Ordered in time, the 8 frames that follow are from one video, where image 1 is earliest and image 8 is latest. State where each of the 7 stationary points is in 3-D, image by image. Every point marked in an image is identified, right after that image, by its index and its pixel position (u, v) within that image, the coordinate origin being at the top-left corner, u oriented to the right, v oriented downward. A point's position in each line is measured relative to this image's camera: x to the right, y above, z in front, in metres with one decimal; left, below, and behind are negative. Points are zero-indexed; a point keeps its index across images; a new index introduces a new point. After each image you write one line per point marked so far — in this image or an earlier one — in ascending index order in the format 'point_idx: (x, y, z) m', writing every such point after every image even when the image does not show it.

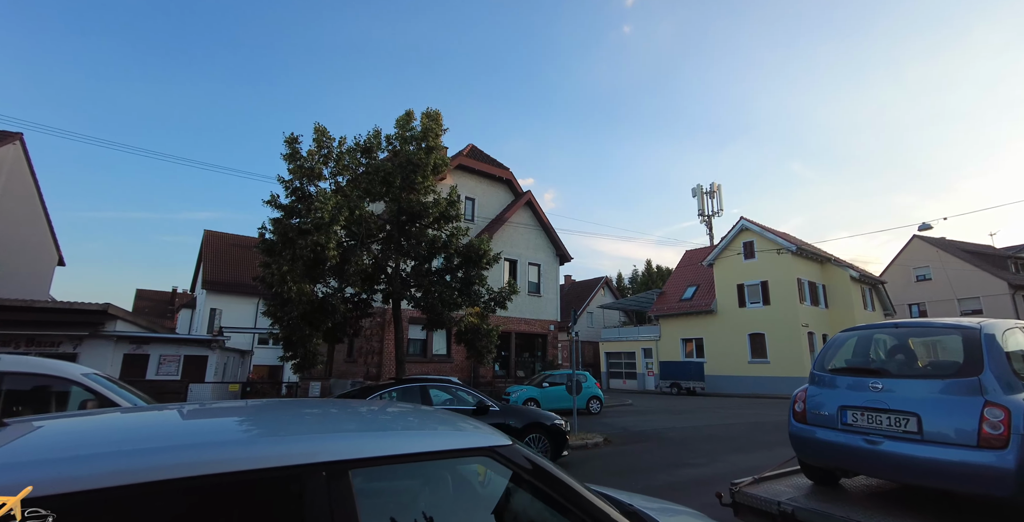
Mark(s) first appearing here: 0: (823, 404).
0: (+3.2, -1.5, +4.6) m
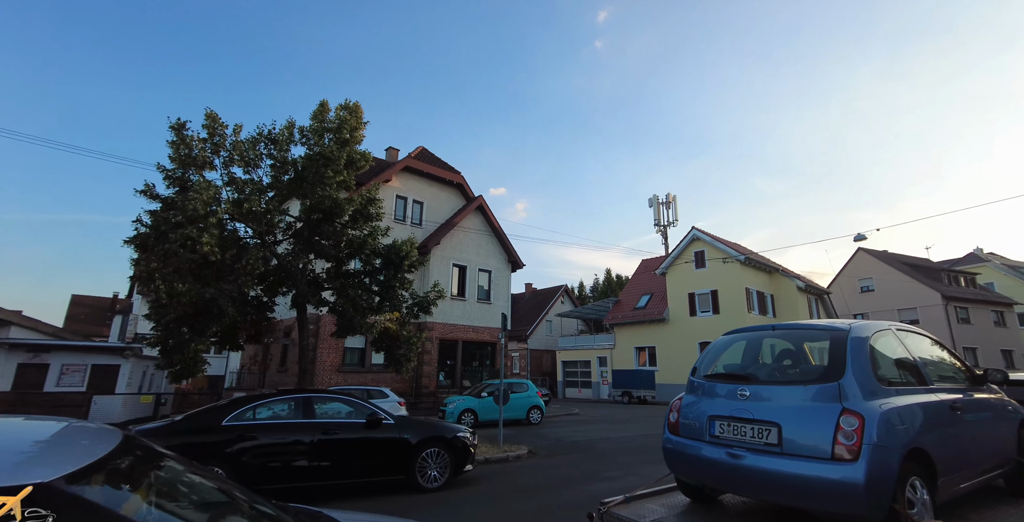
0: (+1.7, -1.4, +4.2) m
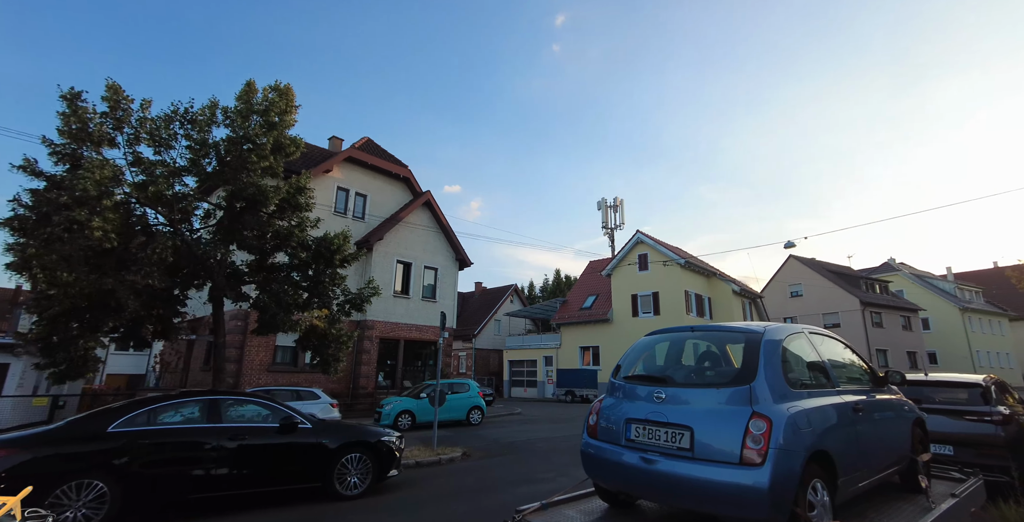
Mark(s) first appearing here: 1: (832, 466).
0: (+1.0, -1.4, +4.1) m
1: (+2.5, -1.6, +3.4) m
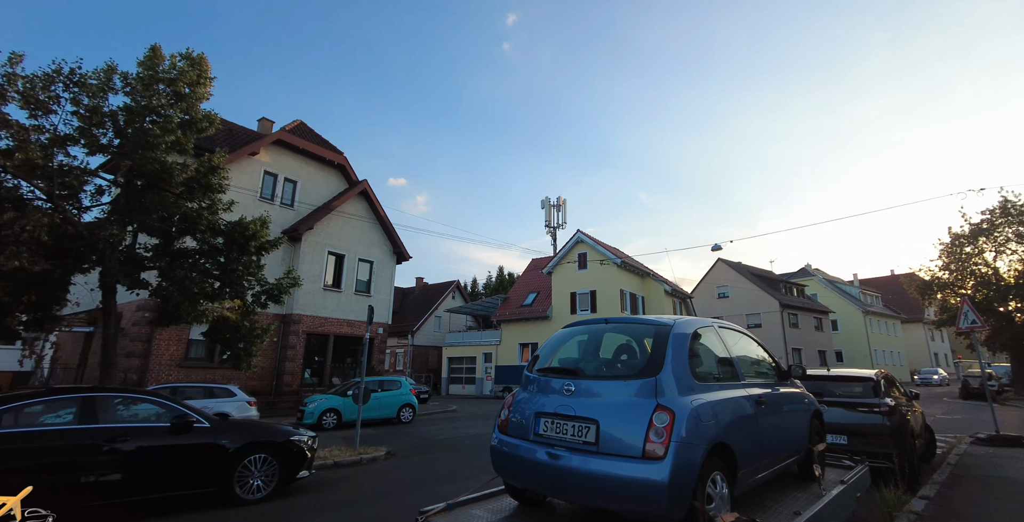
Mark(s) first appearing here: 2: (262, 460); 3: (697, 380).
0: (+0.1, -1.3, +3.9) m
1: (+1.7, -1.6, +3.5) m
2: (-3.7, -3.0, +6.5) m
3: (+1.5, -1.0, +3.6) m
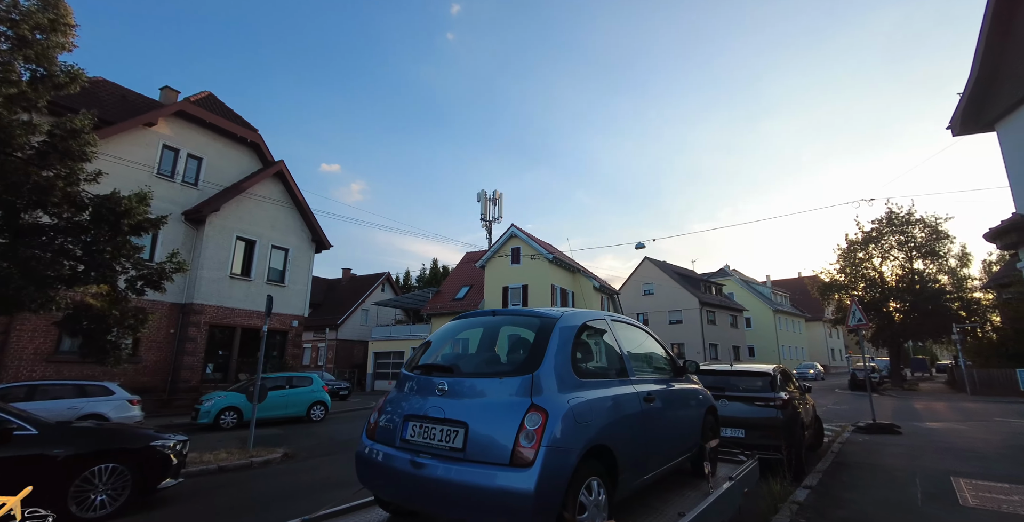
0: (-0.9, -1.2, +3.5) m
1: (+0.7, -1.5, +3.2) m
2: (-5.1, -2.7, +5.6) m
3: (+0.5, -0.9, +3.3) m
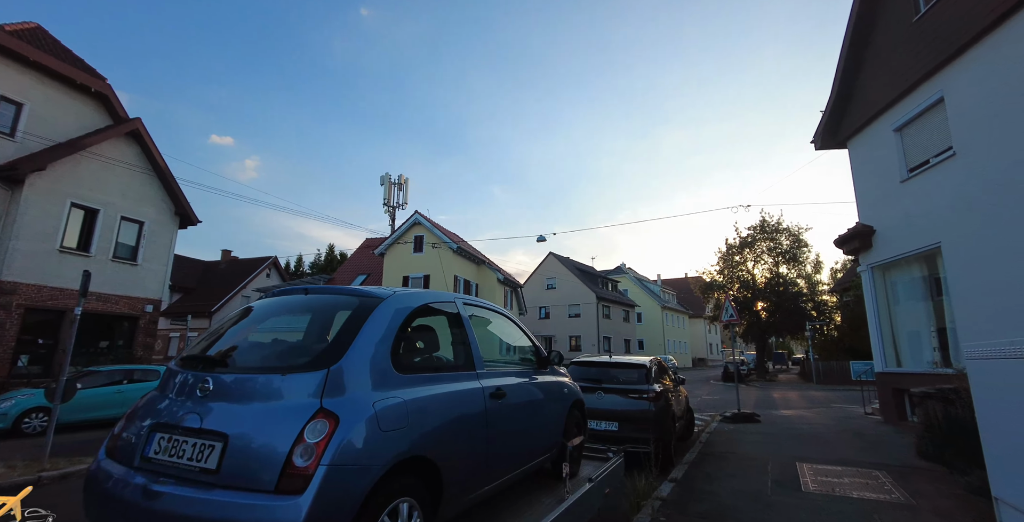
0: (-2.1, -0.9, +2.5) m
1: (-0.4, -1.3, +2.6) m
2: (-6.6, -2.2, +3.8) m
3: (-0.6, -0.7, +2.7) m
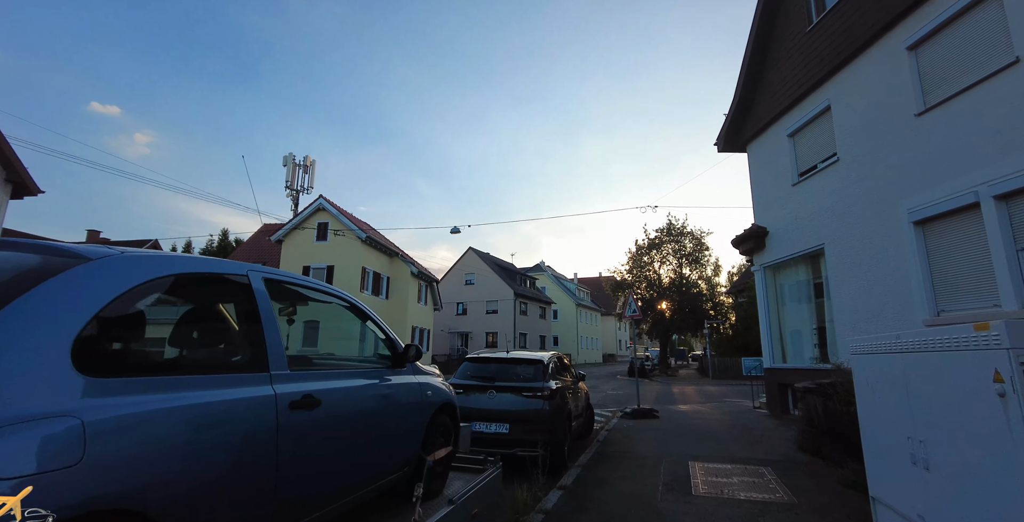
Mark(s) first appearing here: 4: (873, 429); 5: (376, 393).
0: (-2.9, -0.6, +1.3) m
1: (-1.3, -1.0, +1.7) m
2: (-7.6, -1.7, +1.8) m
3: (-1.5, -0.4, +1.7) m
4: (+2.9, -1.3, +3.5) m
5: (-0.9, -0.9, +3.0) m
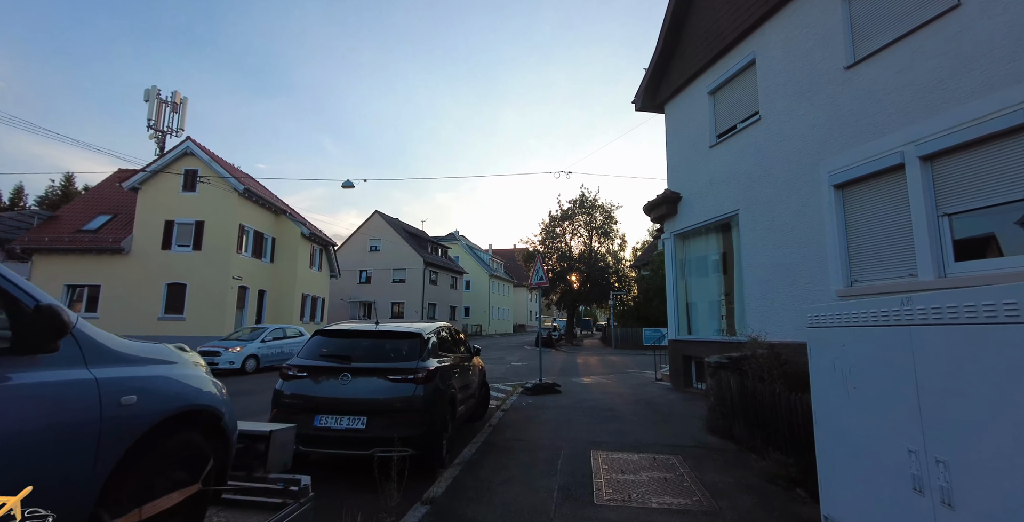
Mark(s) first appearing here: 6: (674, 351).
0: (-3.4, -0.2, -0.7) m
1: (-1.9, -0.7, 0.0) m
2: (-8.1, -1.2, -1.0) m
3: (-2.0, 0.0, 0.0) m
4: (+1.9, -1.0, +2.6) m
5: (-1.7, -0.5, +1.4) m
6: (+3.6, -2.0, +9.9) m
